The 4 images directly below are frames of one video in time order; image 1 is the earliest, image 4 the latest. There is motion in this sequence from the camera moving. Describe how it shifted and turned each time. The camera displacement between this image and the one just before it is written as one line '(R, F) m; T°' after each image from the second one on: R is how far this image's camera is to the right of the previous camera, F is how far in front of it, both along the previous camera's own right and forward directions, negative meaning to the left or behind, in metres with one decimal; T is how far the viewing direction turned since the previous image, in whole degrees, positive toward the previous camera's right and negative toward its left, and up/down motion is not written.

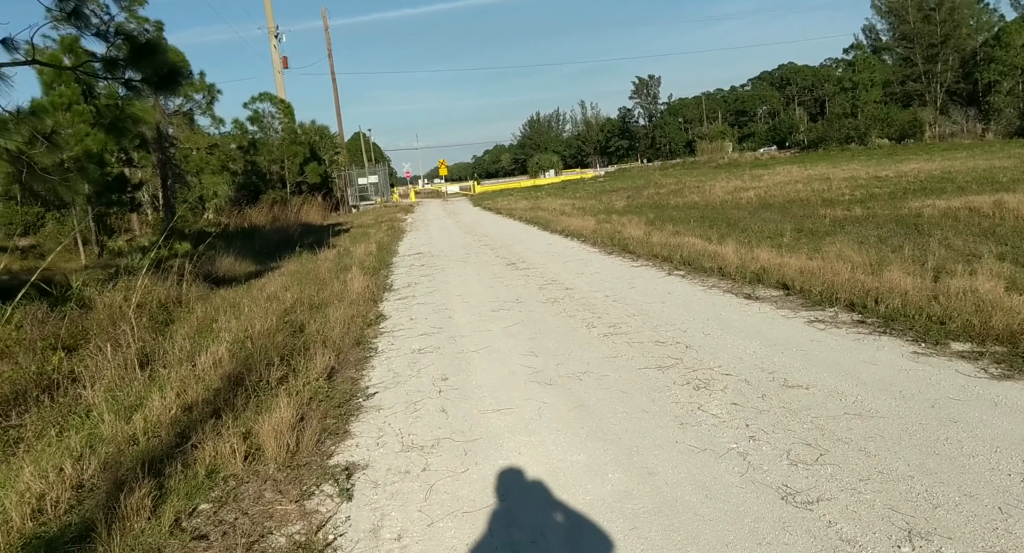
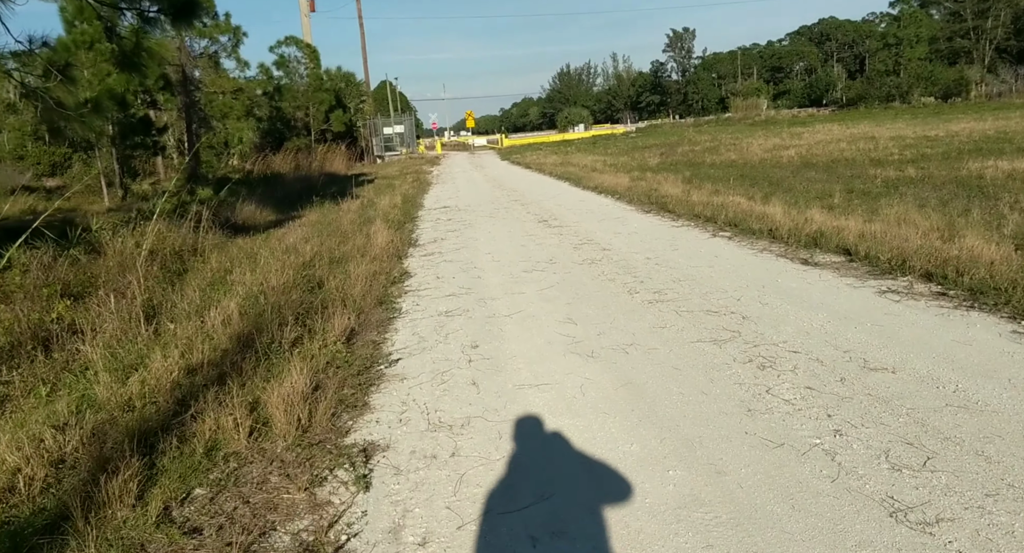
(-0.1, +0.5) m; -2°
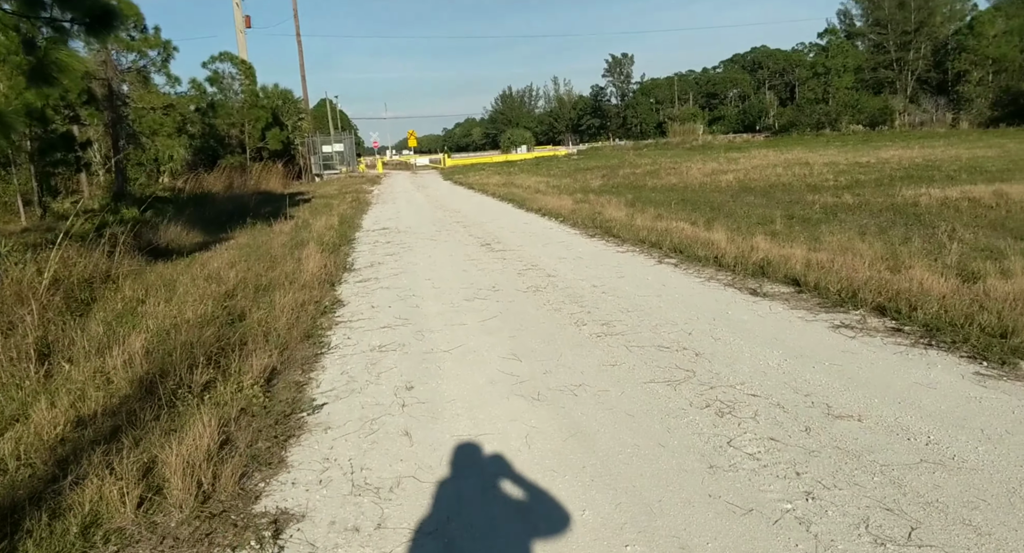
(0.0, +0.4) m; +5°
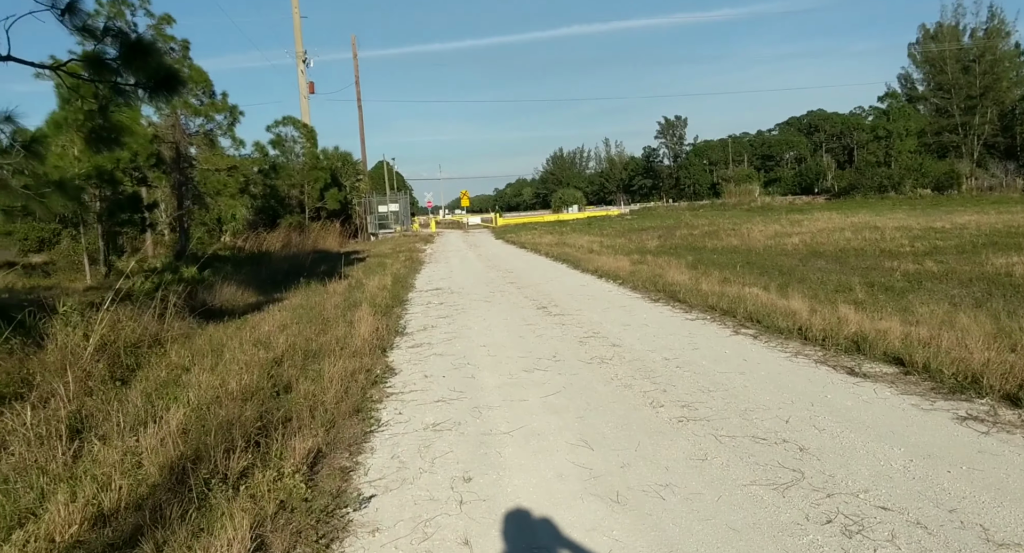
(-0.1, +0.5) m; -4°
